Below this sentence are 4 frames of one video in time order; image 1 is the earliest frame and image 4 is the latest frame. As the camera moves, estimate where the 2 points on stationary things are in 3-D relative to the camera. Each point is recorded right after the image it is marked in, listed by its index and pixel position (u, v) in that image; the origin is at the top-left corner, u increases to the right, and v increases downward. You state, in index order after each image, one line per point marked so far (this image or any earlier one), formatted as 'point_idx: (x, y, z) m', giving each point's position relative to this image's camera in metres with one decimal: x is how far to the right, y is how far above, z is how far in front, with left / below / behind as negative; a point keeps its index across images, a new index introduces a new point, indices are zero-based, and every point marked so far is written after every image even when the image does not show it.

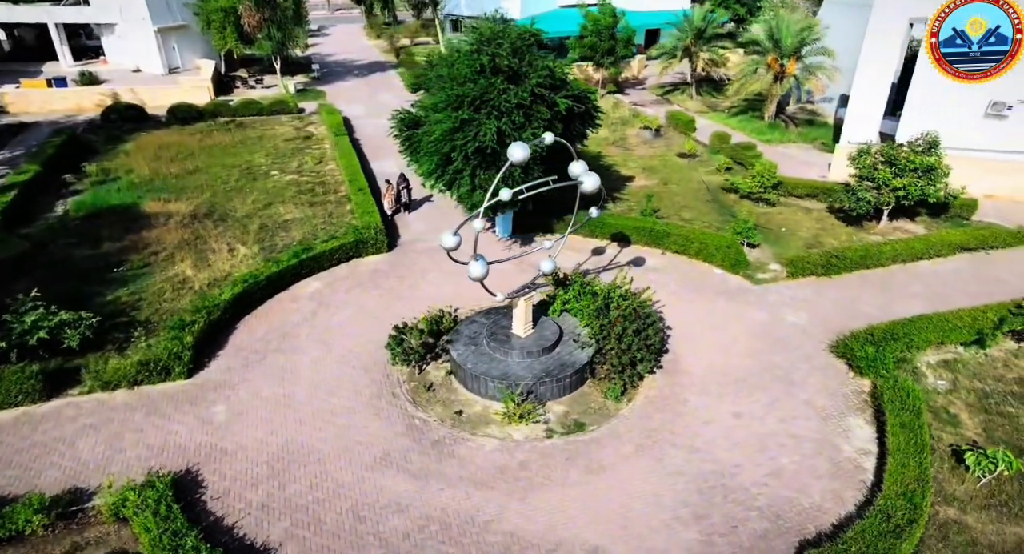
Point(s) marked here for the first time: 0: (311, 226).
0: (-6.5, +1.6, +18.1) m
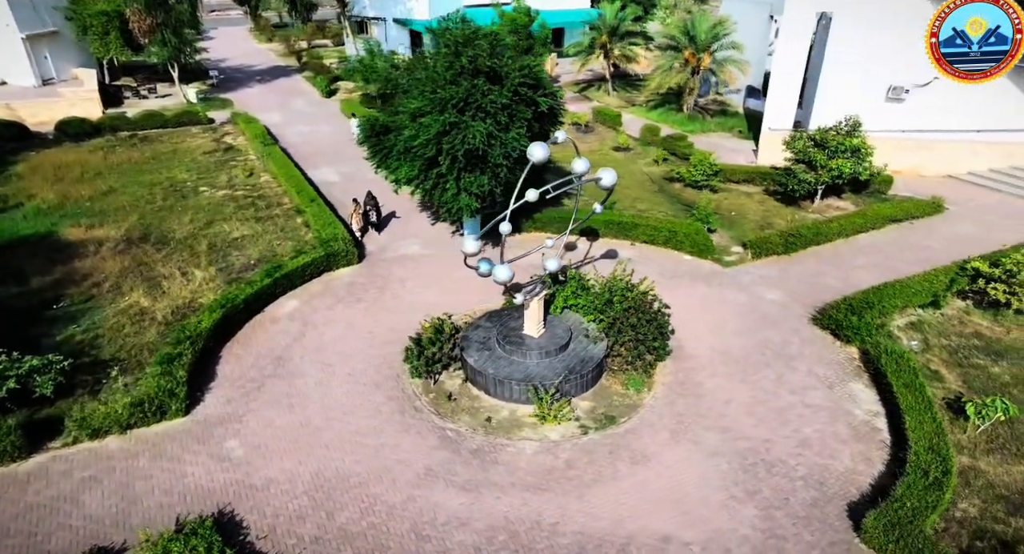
0: (-7.4, +1.1, +17.1) m
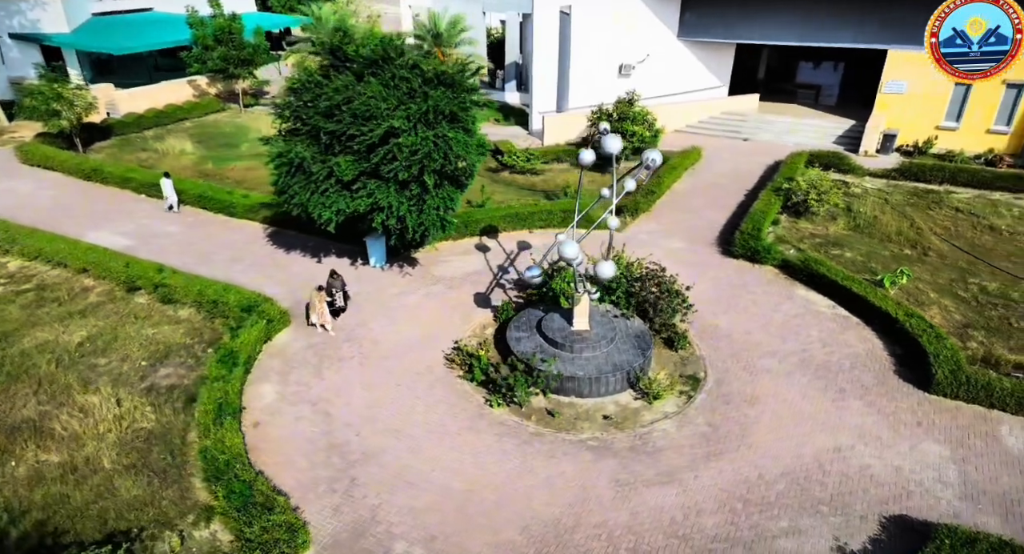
0: (-8.8, -1.3, +13.2) m
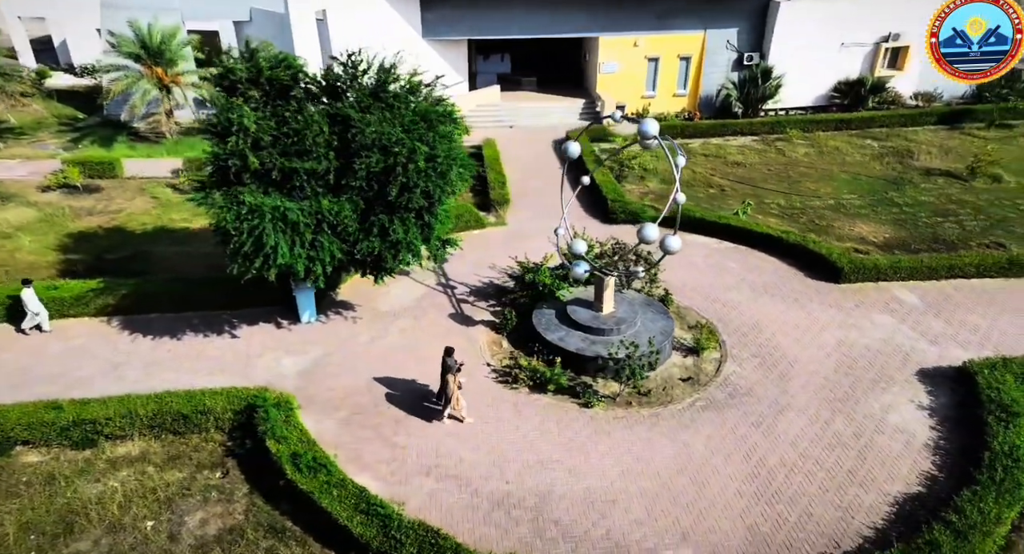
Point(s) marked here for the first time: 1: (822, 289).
0: (-7.4, -3.8, +9.7) m
1: (+7.5, -0.2, +13.6) m
